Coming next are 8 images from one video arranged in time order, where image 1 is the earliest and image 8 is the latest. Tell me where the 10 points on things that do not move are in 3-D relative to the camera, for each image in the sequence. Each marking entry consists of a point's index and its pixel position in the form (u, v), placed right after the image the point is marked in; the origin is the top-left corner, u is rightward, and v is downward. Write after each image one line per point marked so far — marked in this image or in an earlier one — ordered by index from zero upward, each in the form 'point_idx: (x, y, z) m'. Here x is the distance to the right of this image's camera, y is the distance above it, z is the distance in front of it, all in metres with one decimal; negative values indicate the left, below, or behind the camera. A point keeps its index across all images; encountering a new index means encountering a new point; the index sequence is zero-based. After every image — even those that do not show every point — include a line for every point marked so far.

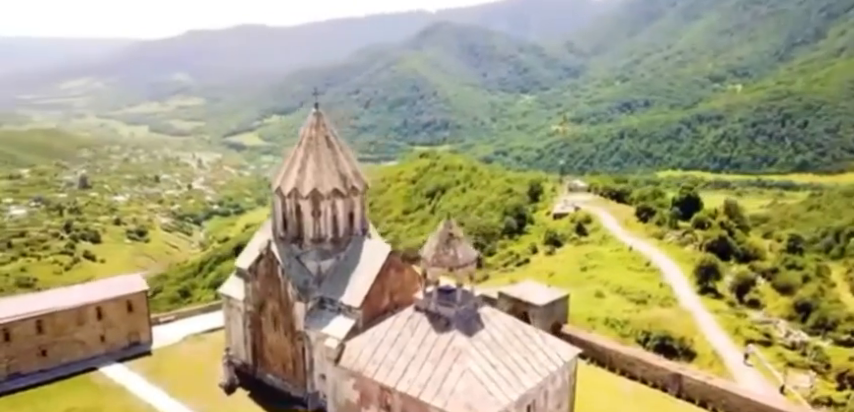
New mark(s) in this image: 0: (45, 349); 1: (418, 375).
0: (-12.0, -4.5, +19.3) m
1: (-0.2, -3.8, +14.2) m
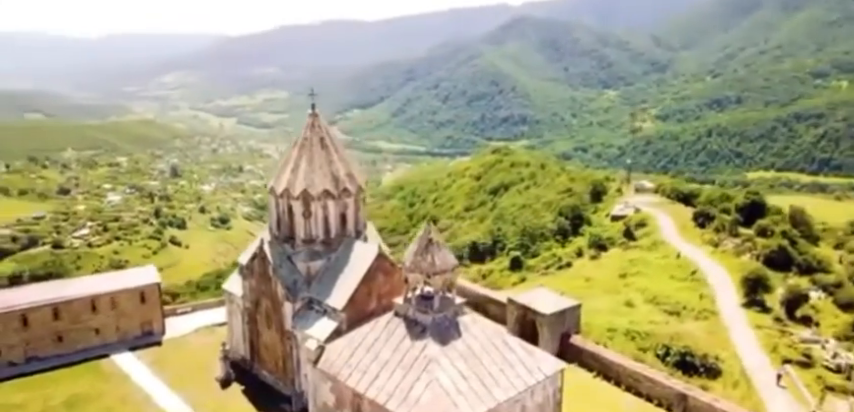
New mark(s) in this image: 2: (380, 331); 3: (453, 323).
0: (-12.0, -4.3, +20.3) m
1: (-0.9, -3.9, +13.9) m
2: (-1.2, -3.1, +15.1) m
3: (+0.6, -2.8, +14.8) m
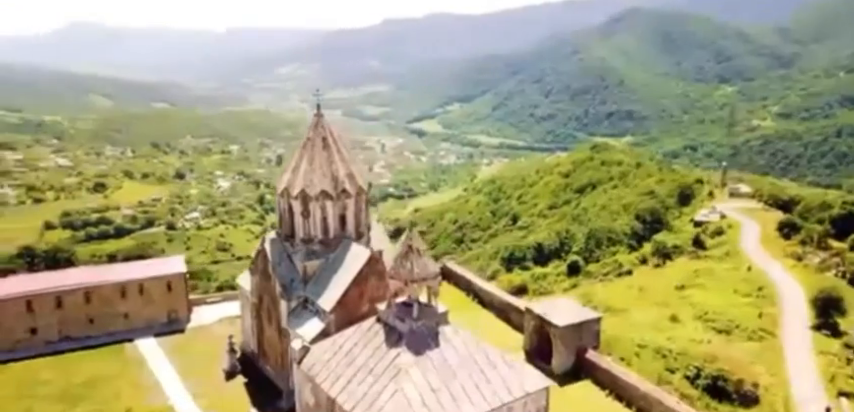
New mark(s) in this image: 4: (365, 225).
0: (-11.7, -3.9, +21.6) m
1: (-1.5, -4.0, +13.7) m
2: (-1.7, -3.2, +15.0) m
3: (+0.1, -3.0, +14.4) m
4: (-1.8, -0.6, +18.4) m
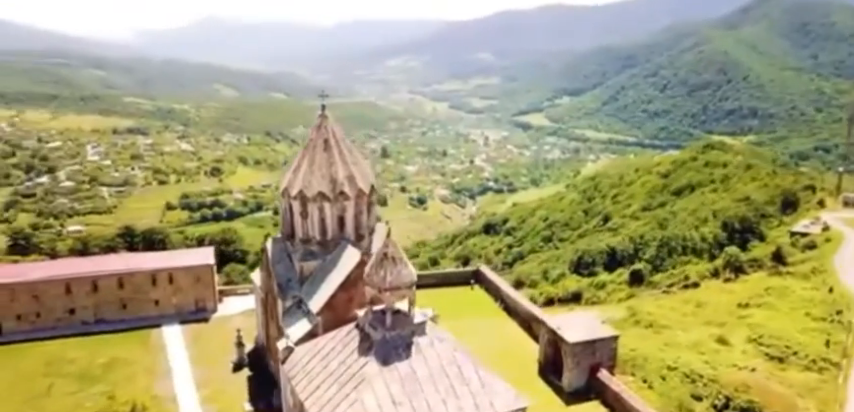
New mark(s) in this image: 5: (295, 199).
0: (-11.1, -3.6, +22.9) m
1: (-2.3, -4.1, +13.6) m
2: (-2.2, -3.3, +14.9) m
3: (-0.5, -3.1, +14.0) m
4: (-1.7, -0.7, +18.2) m
5: (-3.7, +0.2, +17.4) m
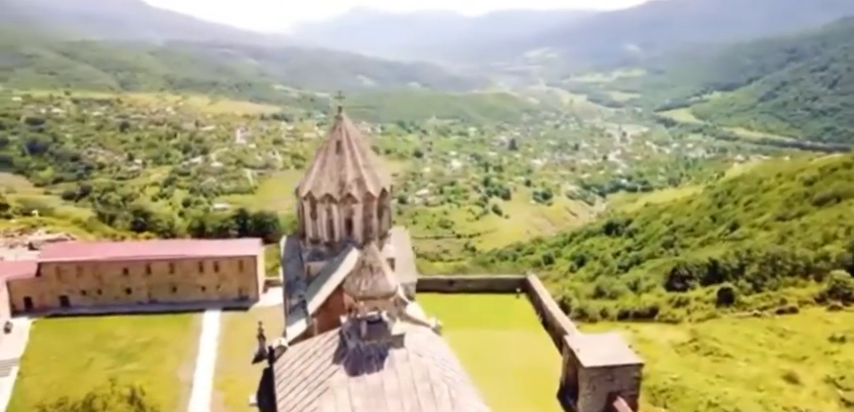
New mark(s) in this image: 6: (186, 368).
0: (-9.9, -3.2, +24.5) m
1: (-3.0, -4.2, +13.7) m
2: (-2.6, -3.4, +14.9) m
3: (-1.1, -3.3, +13.7) m
4: (-1.4, -0.8, +18.1) m
5: (-3.4, +0.2, +17.6) m
6: (-7.7, -5.2, +19.7) m
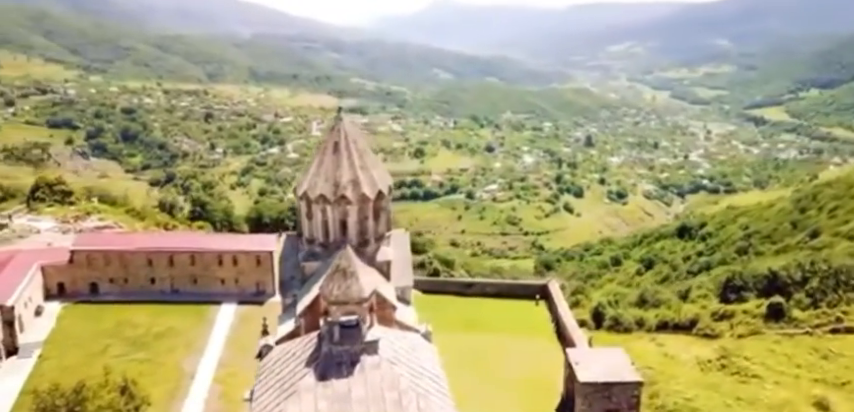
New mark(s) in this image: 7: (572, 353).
0: (-9.4, -3.0, +25.2) m
1: (-3.6, -4.3, +13.8) m
2: (-3.1, -3.4, +14.9) m
3: (-1.7, -3.4, +13.6) m
4: (-1.5, -0.8, +17.9) m
5: (-3.5, +0.2, +17.7) m
6: (-7.7, -5.0, +20.3) m
7: (+4.4, -4.5, +18.9) m
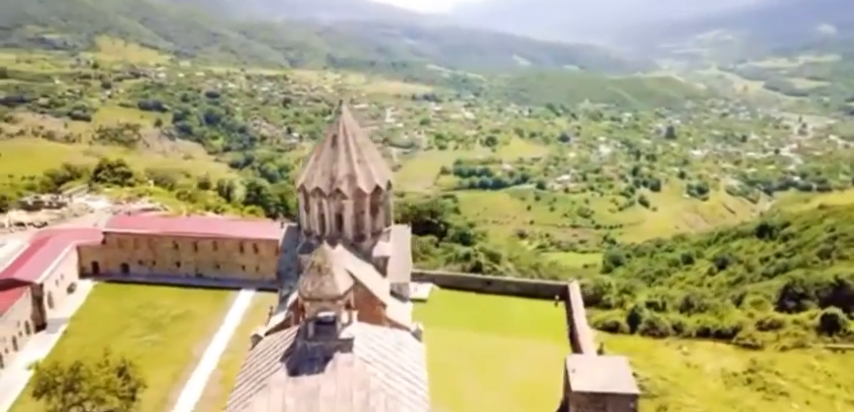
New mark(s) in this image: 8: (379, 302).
0: (-8.7, -2.4, +25.9) m
1: (-4.2, -4.1, +14.0) m
2: (-3.6, -3.3, +15.1) m
3: (-2.3, -3.3, +13.6) m
4: (-1.5, -0.7, +17.8) m
5: (-3.6, +0.4, +17.8) m
6: (-7.6, -4.6, +20.9) m
7: (+4.3, -4.5, +18.2) m
8: (-1.3, -2.5, +16.5) m
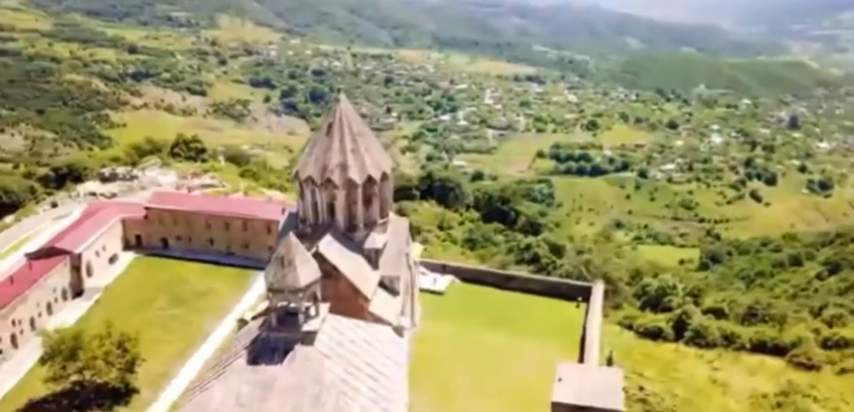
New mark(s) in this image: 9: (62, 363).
0: (-7.7, -1.6, +26.8) m
1: (-5.1, -3.8, +14.4) m
2: (-4.2, -3.0, +15.4) m
3: (-3.2, -3.2, +13.8) m
4: (-1.7, -0.5, +17.7) m
5: (-3.7, +0.7, +18.0) m
6: (-7.5, -4.0, +21.8) m
7: (+3.9, -4.5, +17.4) m
8: (-1.8, -2.3, +16.4) m
9: (-9.9, -4.2, +16.8) m
